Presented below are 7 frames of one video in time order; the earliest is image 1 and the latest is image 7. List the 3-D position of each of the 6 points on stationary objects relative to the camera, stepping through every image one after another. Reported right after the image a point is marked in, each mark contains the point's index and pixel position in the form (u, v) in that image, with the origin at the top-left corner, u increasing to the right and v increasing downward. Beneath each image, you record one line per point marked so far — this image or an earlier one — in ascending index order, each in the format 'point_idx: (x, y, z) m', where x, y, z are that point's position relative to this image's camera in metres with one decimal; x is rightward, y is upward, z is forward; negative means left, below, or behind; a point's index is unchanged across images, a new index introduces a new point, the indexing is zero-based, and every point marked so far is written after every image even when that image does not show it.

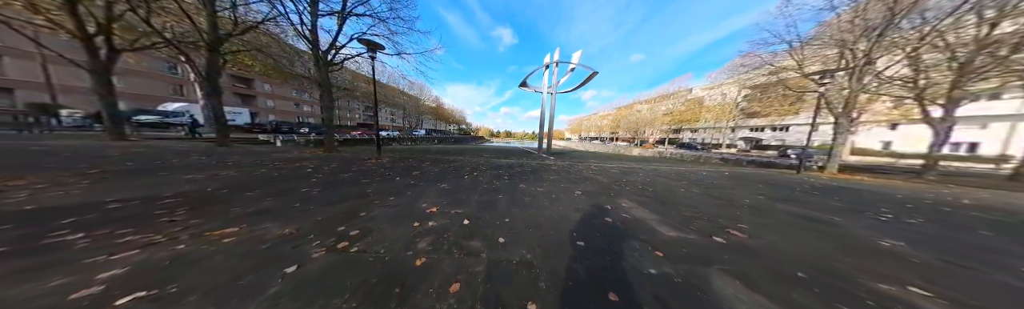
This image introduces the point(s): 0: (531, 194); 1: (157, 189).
0: (+0.4, -0.9, +3.6) m
1: (-6.9, -0.7, +3.0) m
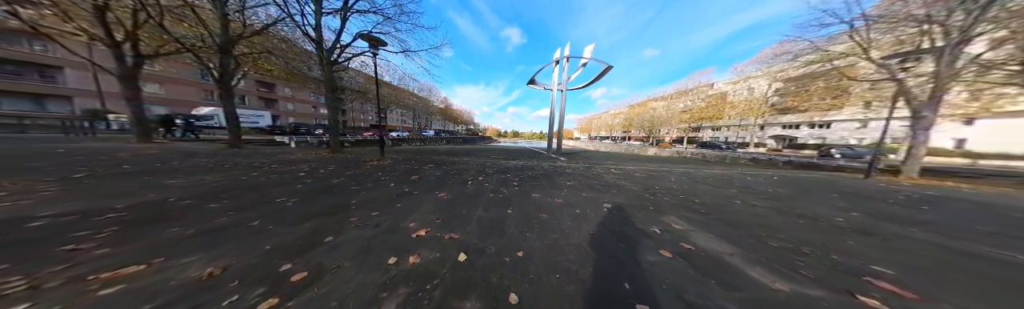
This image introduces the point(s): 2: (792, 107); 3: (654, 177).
0: (+0.7, -1.0, +2.9) m
1: (-6.7, -0.7, +2.6) m
2: (+32.6, +5.6, +18.2) m
3: (+5.6, -0.9, +6.1) m
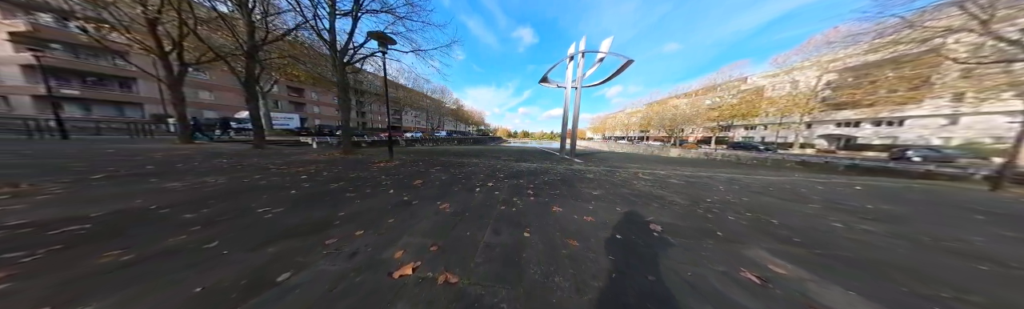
0: (+0.9, -1.1, +2.2) m
1: (-6.4, -0.8, +2.4) m
2: (+33.8, +5.4, +15.4) m
3: (+6.0, -1.0, +5.1) m
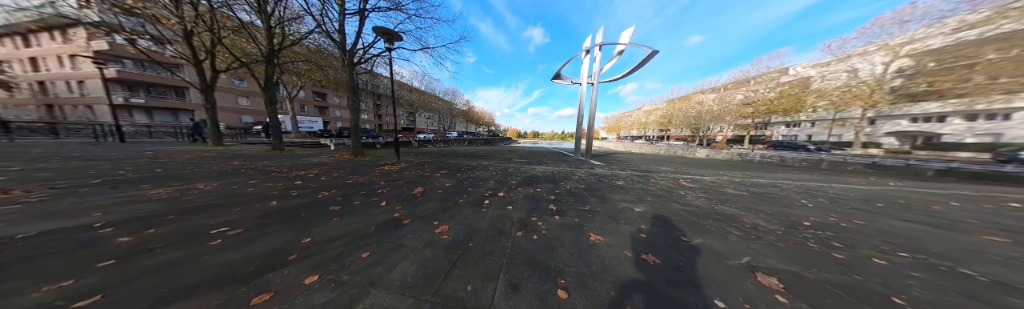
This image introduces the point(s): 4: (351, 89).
0: (+1.1, -1.1, +1.4) m
1: (-6.2, -0.9, +2.1) m
2: (+34.8, +5.3, +12.4) m
3: (+6.4, -1.1, +3.9) m
4: (-9.1, +3.7, +8.8) m
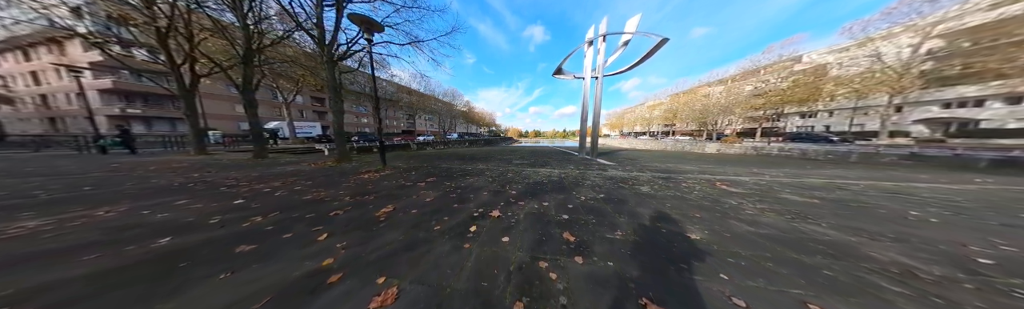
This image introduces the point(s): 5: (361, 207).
0: (+1.1, -1.2, +0.5) m
1: (-6.2, -1.1, +1.2) m
2: (+34.7, +6.2, +10.9) m
3: (+6.4, -1.0, +2.9) m
4: (-9.2, +3.4, +8.1) m
5: (-2.9, -1.0, +3.0) m
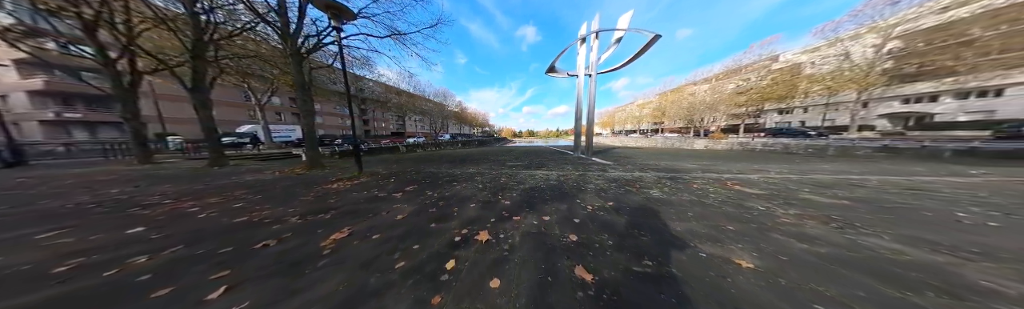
0: (+1.1, -1.2, -0.1) m
1: (-6.3, -1.3, +0.4) m
2: (+34.2, +6.9, +11.6) m
3: (+6.3, -0.9, +2.6) m
4: (-9.6, +3.1, +7.1) m
5: (-3.0, -1.1, +2.3) m
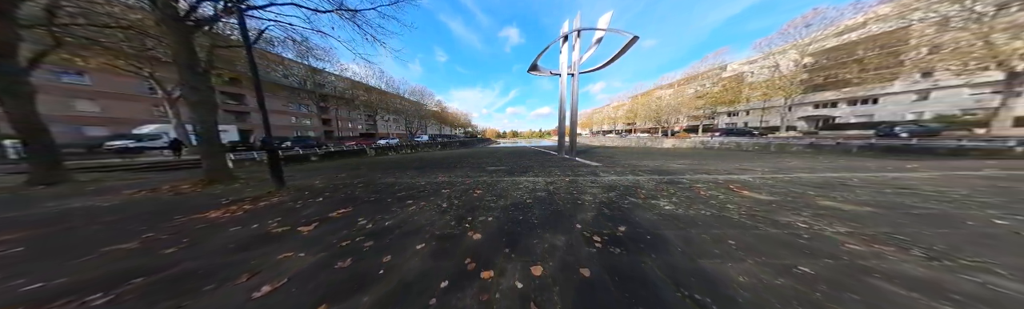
0: (+1.0, -1.3, -1.0) m
1: (-6.3, -1.5, -1.3) m
2: (+32.6, +7.3, +14.1) m
3: (+5.9, -0.9, +2.2) m
4: (-10.4, +2.8, +5.1) m
5: (-3.2, -1.3, +0.9) m
